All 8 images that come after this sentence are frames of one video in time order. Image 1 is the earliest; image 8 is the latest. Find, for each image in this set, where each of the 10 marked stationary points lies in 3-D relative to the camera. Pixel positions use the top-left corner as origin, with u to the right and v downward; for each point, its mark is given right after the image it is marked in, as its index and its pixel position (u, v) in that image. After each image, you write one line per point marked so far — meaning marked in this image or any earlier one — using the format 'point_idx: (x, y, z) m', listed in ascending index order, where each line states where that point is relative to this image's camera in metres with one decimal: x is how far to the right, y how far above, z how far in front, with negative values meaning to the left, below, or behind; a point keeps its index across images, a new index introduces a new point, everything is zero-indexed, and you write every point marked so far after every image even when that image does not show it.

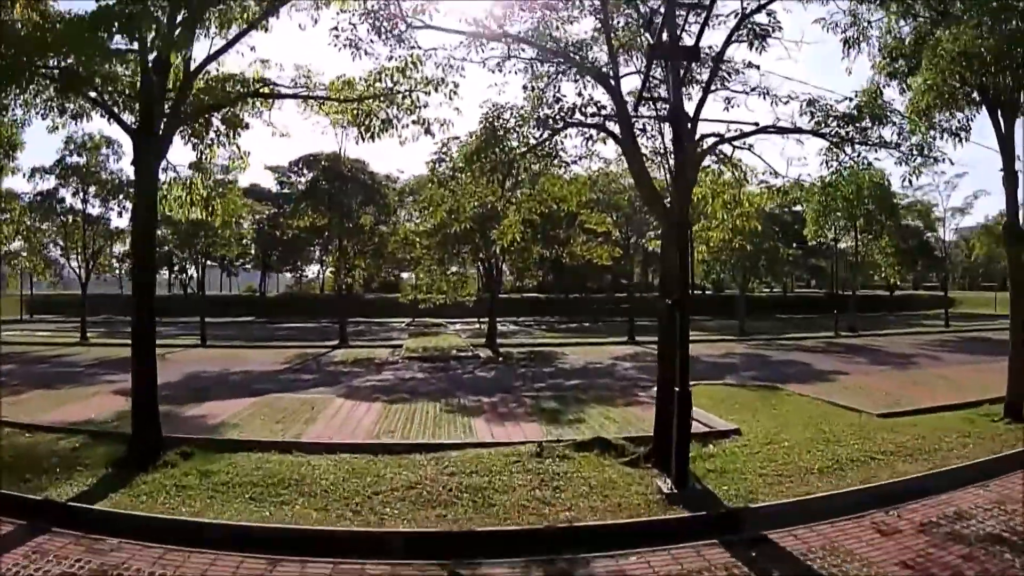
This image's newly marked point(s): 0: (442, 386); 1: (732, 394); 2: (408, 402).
0: (-1.1, -1.6, +10.9) m
1: (+3.1, -1.5, +9.9) m
2: (-1.4, -1.6, +9.5) m
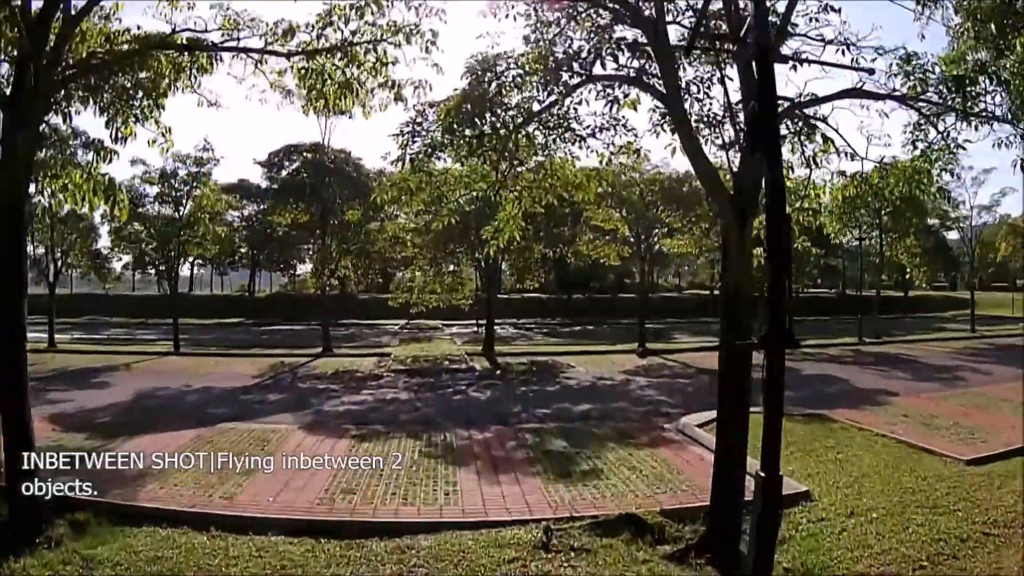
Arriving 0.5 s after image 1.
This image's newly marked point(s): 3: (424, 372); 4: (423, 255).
0: (-1.1, -1.7, +9.2) m
1: (+3.1, -1.6, +8.2) m
2: (-1.5, -1.7, +7.8) m
3: (-1.7, -1.7, +13.6) m
4: (-2.3, +0.9, +17.7) m
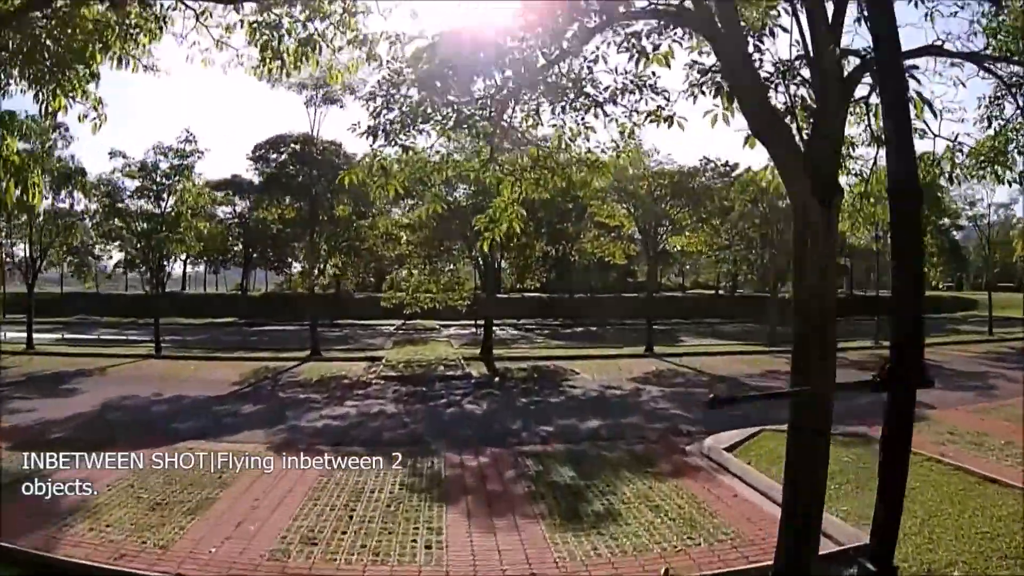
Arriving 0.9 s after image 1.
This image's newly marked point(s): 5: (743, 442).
0: (-1.1, -1.7, +8.1) m
1: (+3.1, -1.7, +7.1) m
2: (-1.5, -1.7, +6.7) m
3: (-1.7, -1.7, +12.6) m
4: (-2.3, +0.9, +16.7) m
5: (+2.4, -1.6, +7.3) m
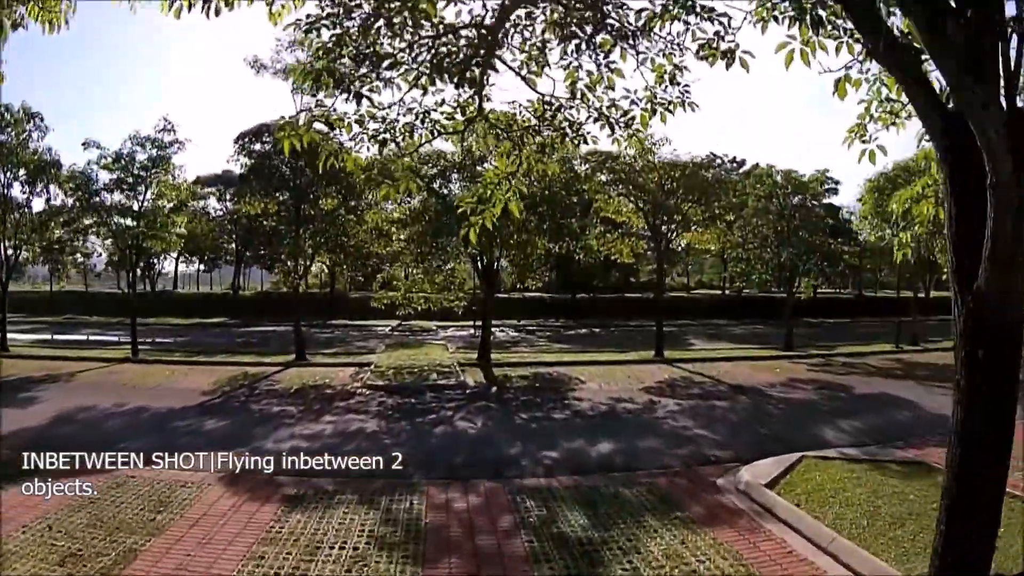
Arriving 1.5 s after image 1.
0: (-1.2, -1.7, +7.0) m
1: (+3.0, -1.7, +6.0) m
2: (-1.5, -1.7, +5.6) m
3: (-1.7, -1.7, +11.4) m
4: (-2.3, +0.9, +15.5) m
5: (+2.4, -1.6, +6.1) m
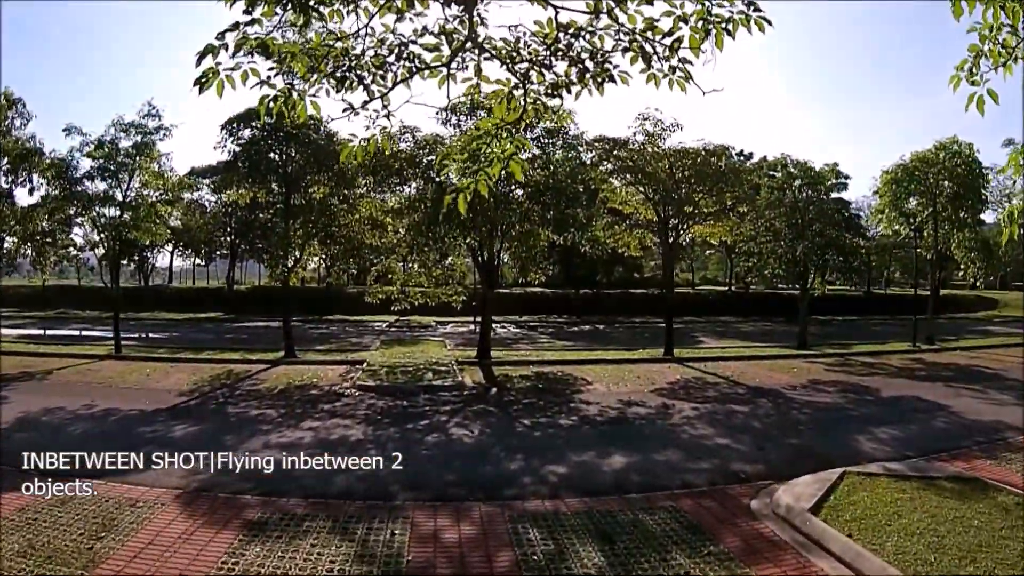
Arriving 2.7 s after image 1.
0: (-1.2, -1.6, +6.1) m
1: (+3.0, -1.6, +5.1) m
2: (-1.5, -1.6, +4.7) m
3: (-1.7, -1.6, +10.6) m
4: (-2.2, +1.0, +14.7) m
5: (+2.4, -1.6, +5.3) m
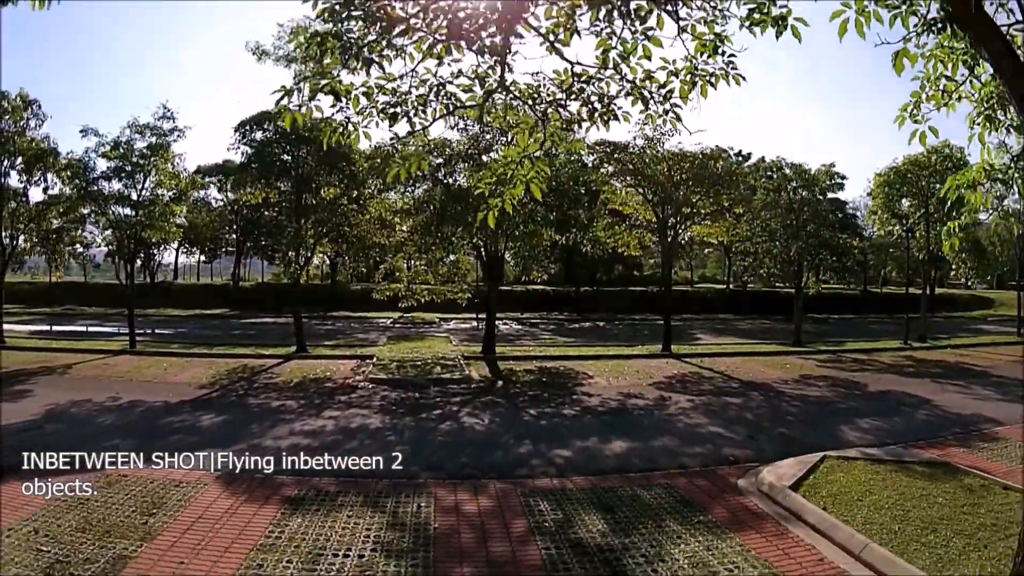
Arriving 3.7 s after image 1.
0: (-1.1, -1.6, +6.7) m
1: (+3.1, -1.6, +5.7) m
2: (-1.4, -1.6, +5.3) m
3: (-1.7, -1.5, +11.2) m
4: (-2.2, +1.0, +15.2) m
5: (+2.5, -1.6, +5.8) m
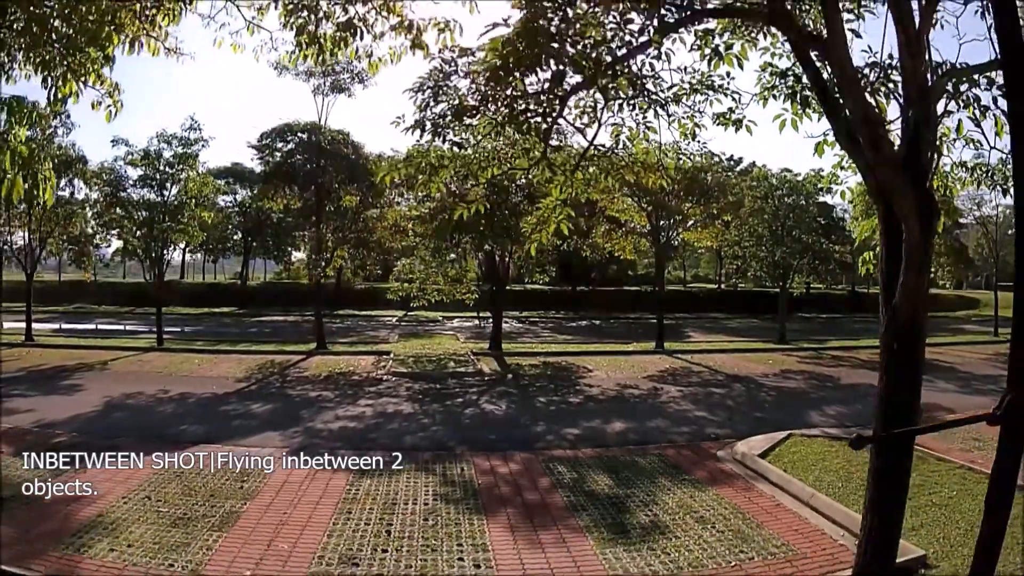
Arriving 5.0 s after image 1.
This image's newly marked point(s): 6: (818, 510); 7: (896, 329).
0: (-0.9, -1.7, +7.9) m
1: (+3.3, -1.7, +7.0) m
2: (-1.2, -1.7, +6.6) m
3: (-1.5, -1.6, +12.4) m
4: (-2.0, +1.0, +16.5) m
5: (+2.7, -1.6, +7.1) m
6: (+2.4, -1.7, +5.4) m
7: (+1.8, -0.2, +3.3) m
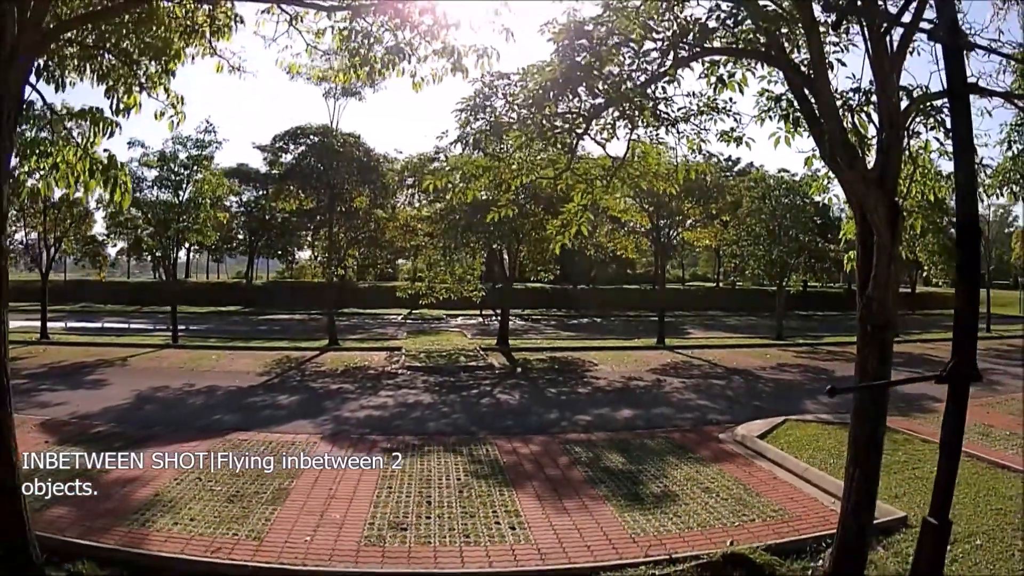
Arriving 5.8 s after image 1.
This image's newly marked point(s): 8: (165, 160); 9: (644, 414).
0: (-0.7, -1.6, +8.5) m
1: (+3.5, -1.7, +7.6) m
2: (-1.0, -1.7, +7.1) m
3: (-1.3, -1.5, +13.0) m
4: (-1.9, +1.1, +17.0) m
5: (+2.9, -1.6, +7.7) m
6: (+2.6, -1.7, +6.0) m
7: (+2.0, -0.2, +3.9) m
8: (-9.7, +3.5, +19.5) m
9: (+1.6, -1.6, +8.7) m
